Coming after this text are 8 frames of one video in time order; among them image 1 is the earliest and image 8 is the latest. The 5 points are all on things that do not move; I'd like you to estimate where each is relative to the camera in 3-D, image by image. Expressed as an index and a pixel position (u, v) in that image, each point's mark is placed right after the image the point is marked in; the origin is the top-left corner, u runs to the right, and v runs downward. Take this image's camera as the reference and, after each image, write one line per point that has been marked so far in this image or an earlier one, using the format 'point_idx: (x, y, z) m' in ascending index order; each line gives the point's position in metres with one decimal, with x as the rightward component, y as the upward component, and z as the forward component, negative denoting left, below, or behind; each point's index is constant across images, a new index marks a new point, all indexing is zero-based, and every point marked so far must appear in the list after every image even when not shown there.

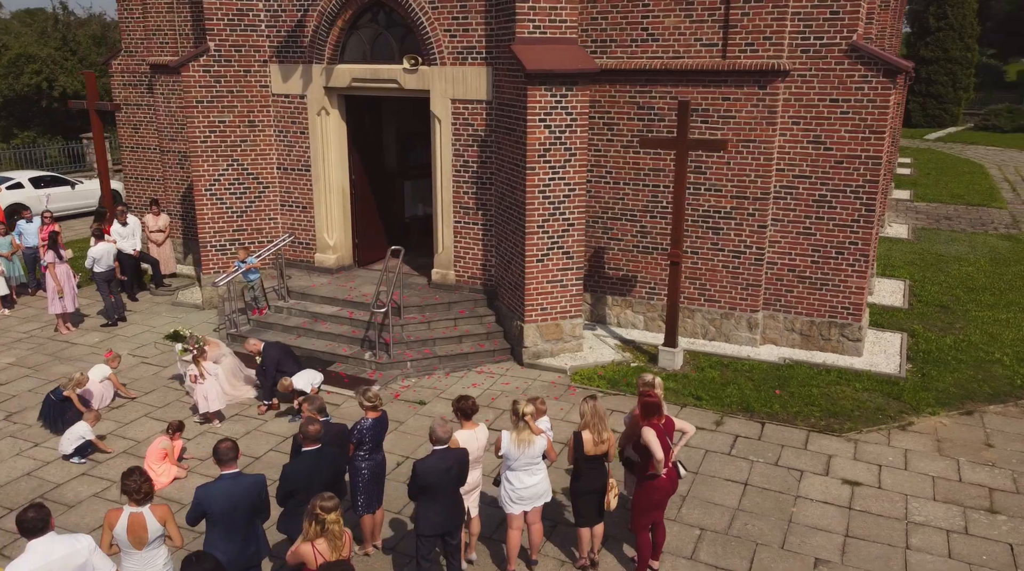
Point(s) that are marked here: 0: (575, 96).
0: (+0.8, +2.5, +10.2) m
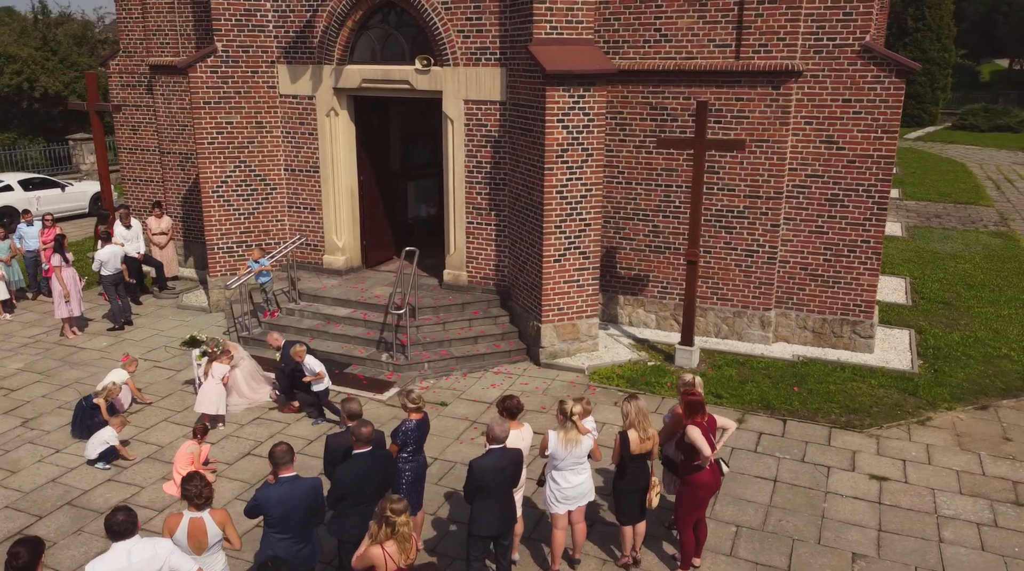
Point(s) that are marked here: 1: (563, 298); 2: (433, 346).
0: (+1.1, +2.5, +10.3) m
1: (+0.7, -0.2, +10.8) m
2: (-1.1, -0.9, +11.1) m
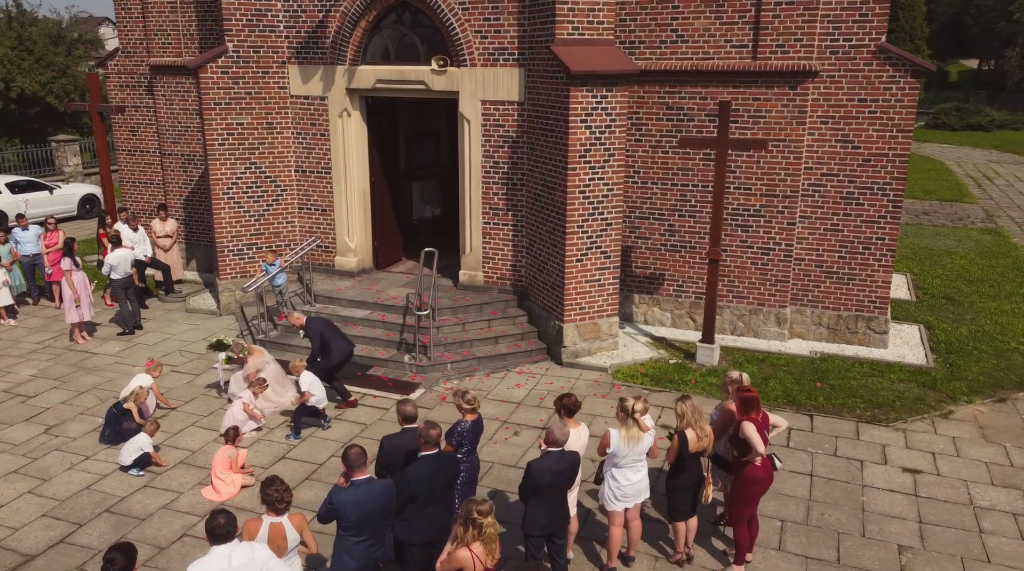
0: (+1.4, +2.5, +10.3) m
1: (+1.0, -0.2, +10.9) m
2: (-0.8, -0.9, +11.0) m
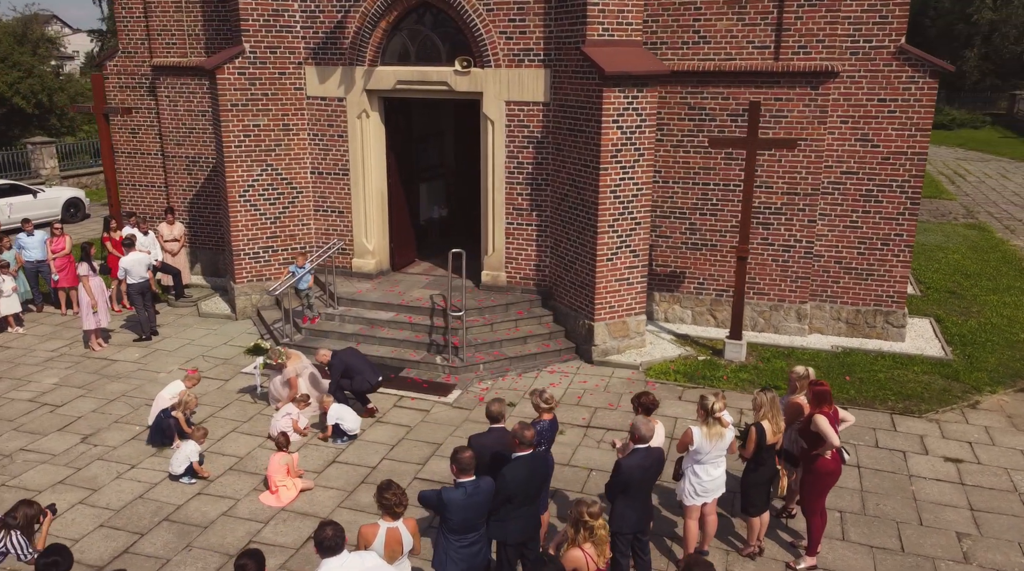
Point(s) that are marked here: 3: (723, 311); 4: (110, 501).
0: (+1.8, +2.5, +10.4) m
1: (+1.4, -0.1, +11.0) m
2: (-0.4, -0.9, +11.0) m
3: (+3.3, -0.4, +12.3) m
4: (-3.9, -2.1, +7.6) m
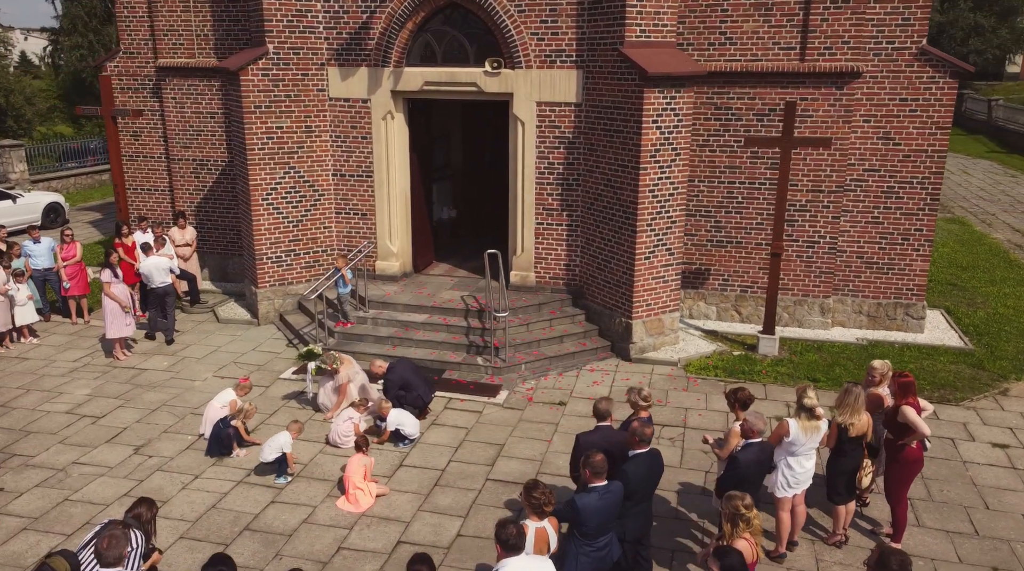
0: (+2.3, +2.5, +10.6) m
1: (+2.0, -0.1, +11.1) m
2: (+0.2, -0.9, +11.1) m
3: (+3.8, -0.3, +12.5) m
4: (-3.1, -2.2, +7.4) m
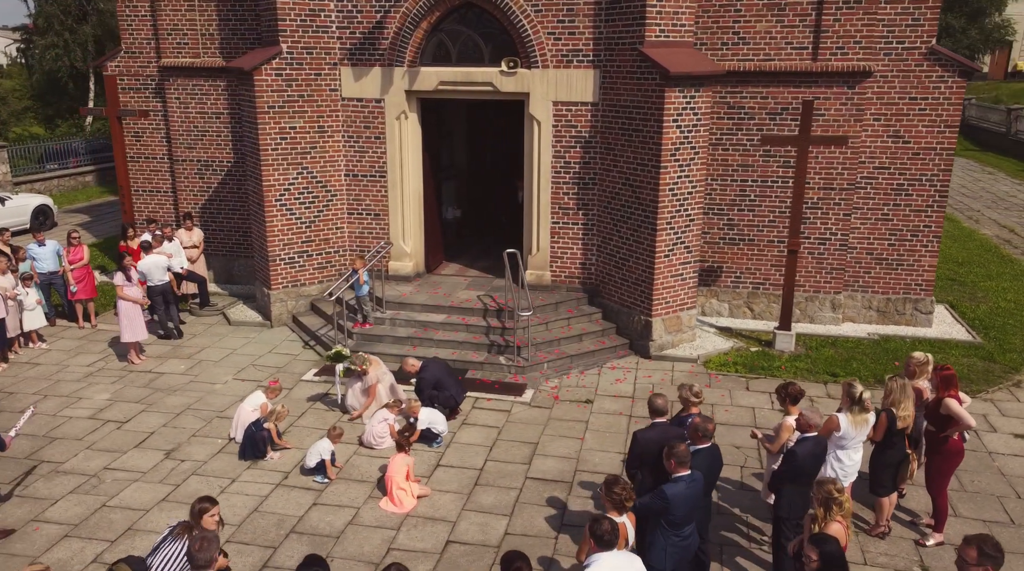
0: (+2.6, +2.6, +10.7) m
1: (+2.2, -0.1, +11.2) m
2: (+0.5, -0.9, +11.1) m
3: (+4.0, -0.3, +12.7) m
4: (-2.7, -2.2, +7.4) m
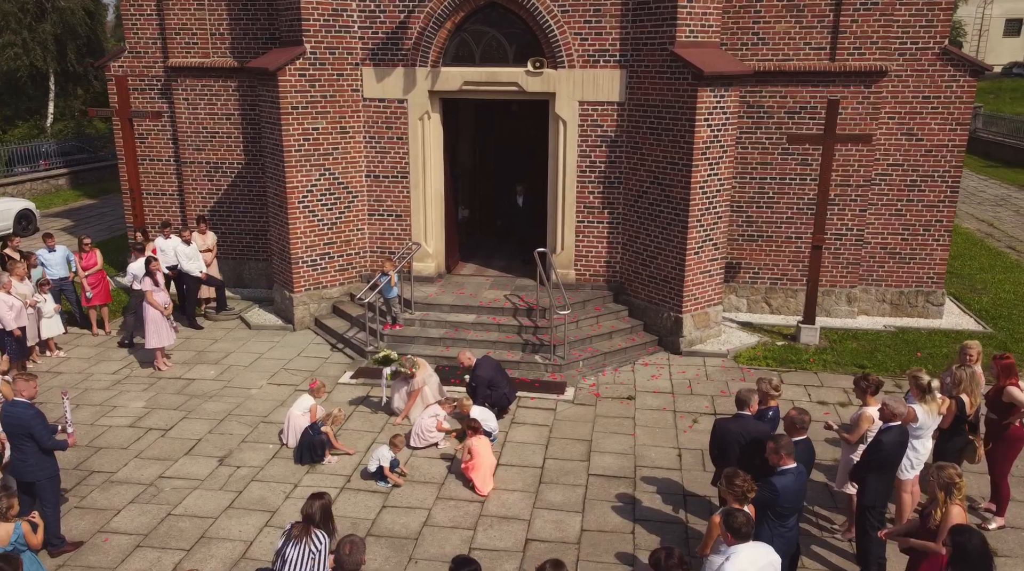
0: (+3.0, +2.6, +10.9) m
1: (+2.7, 0.0, +11.4) m
2: (+0.9, -0.8, +11.2) m
3: (+4.4, -0.2, +13.0) m
4: (-2.0, -2.2, +7.3) m
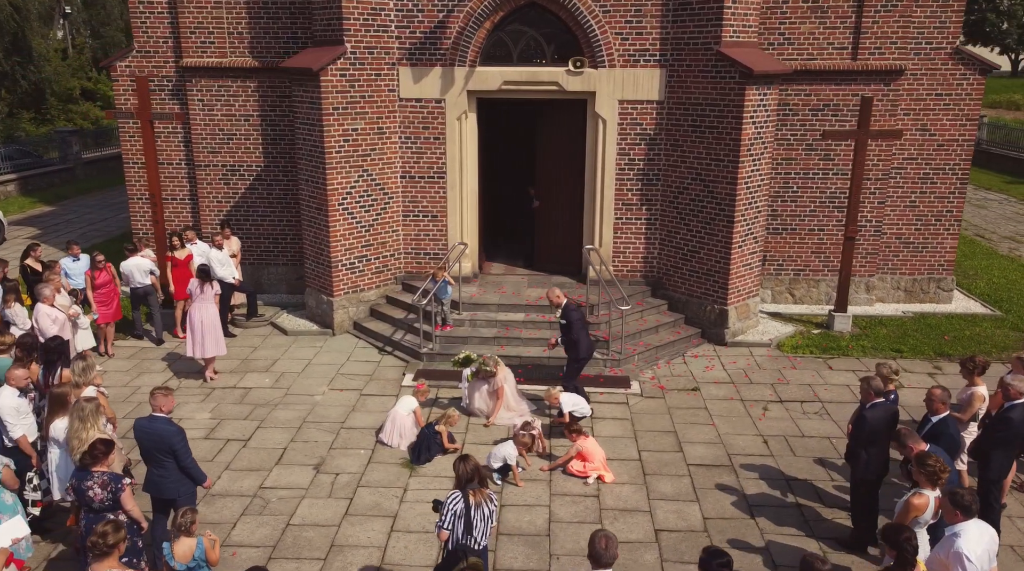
0: (+3.7, +2.8, +11.3) m
1: (+3.4, +0.1, +11.8) m
2: (+1.7, -0.8, +11.4) m
3: (+5.0, 0.0, +13.5) m
4: (-0.8, -2.2, +7.2) m
